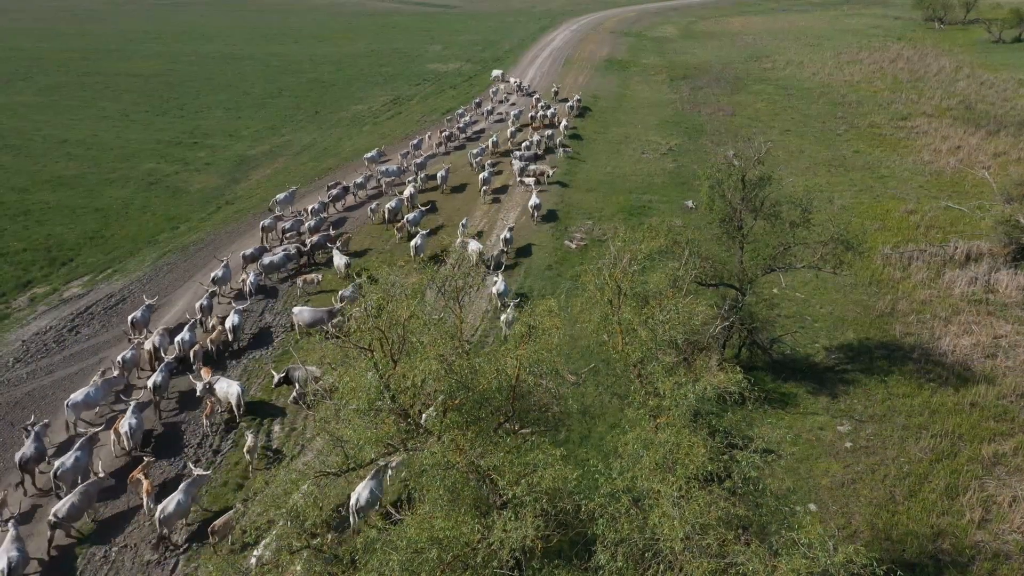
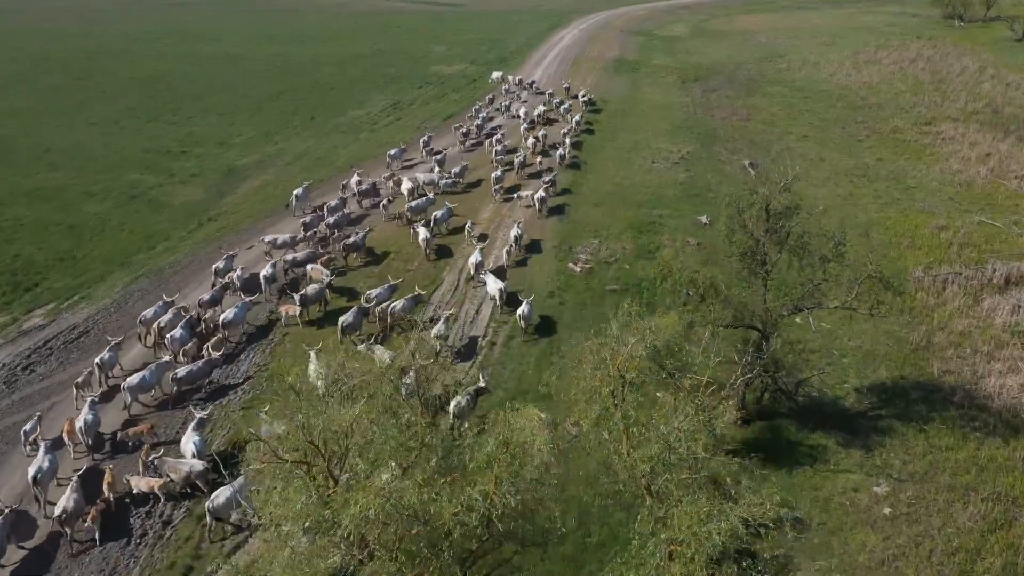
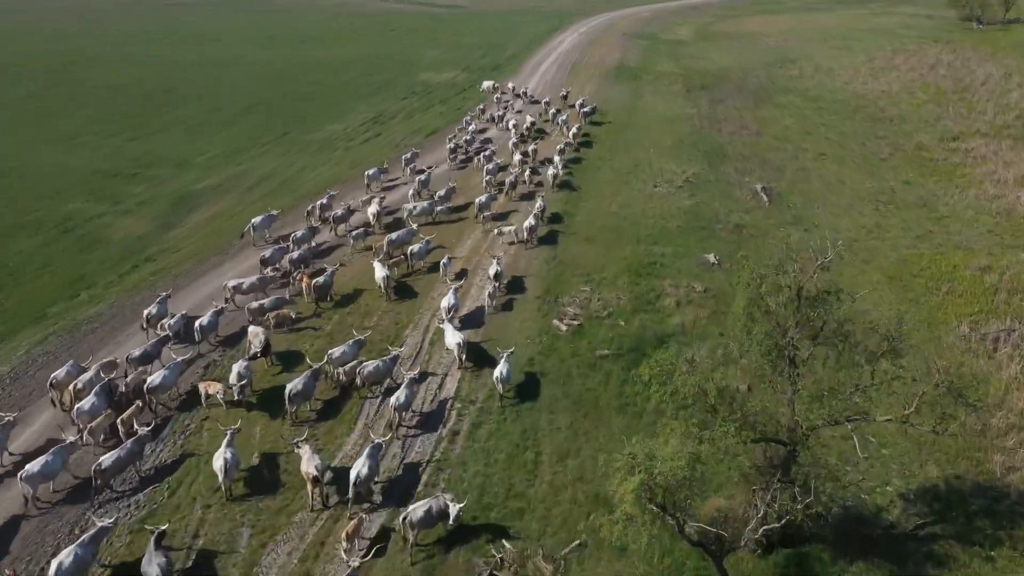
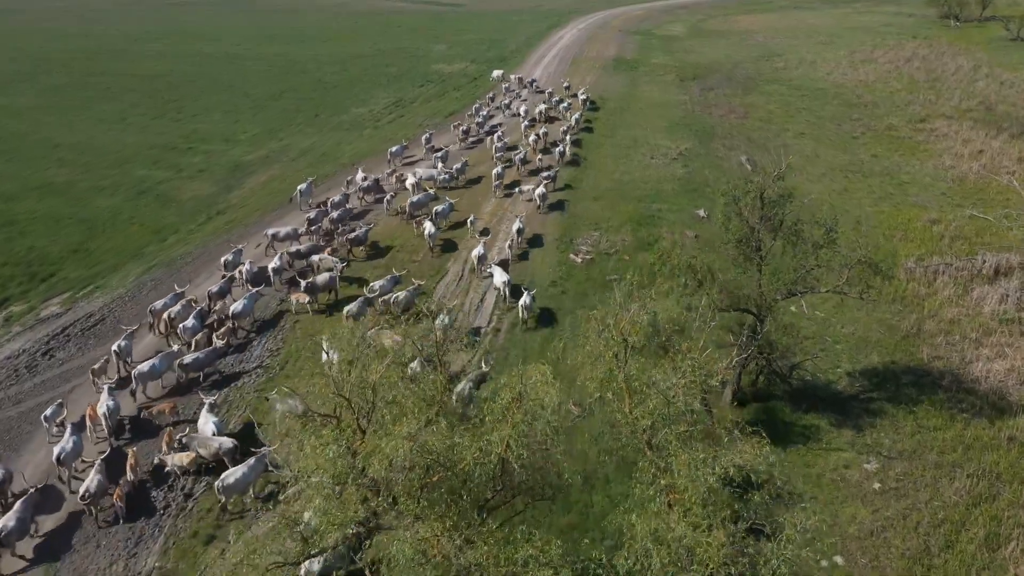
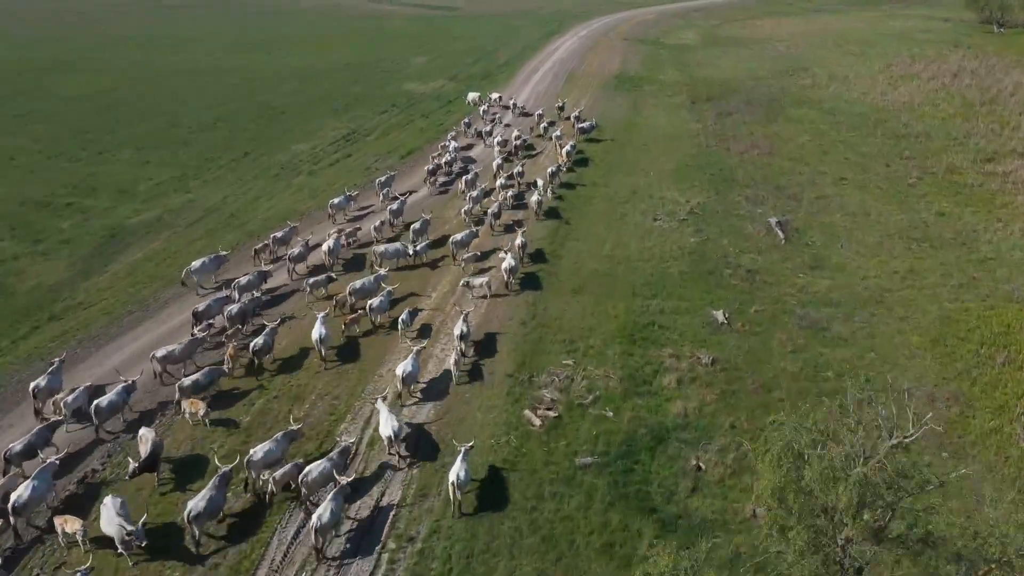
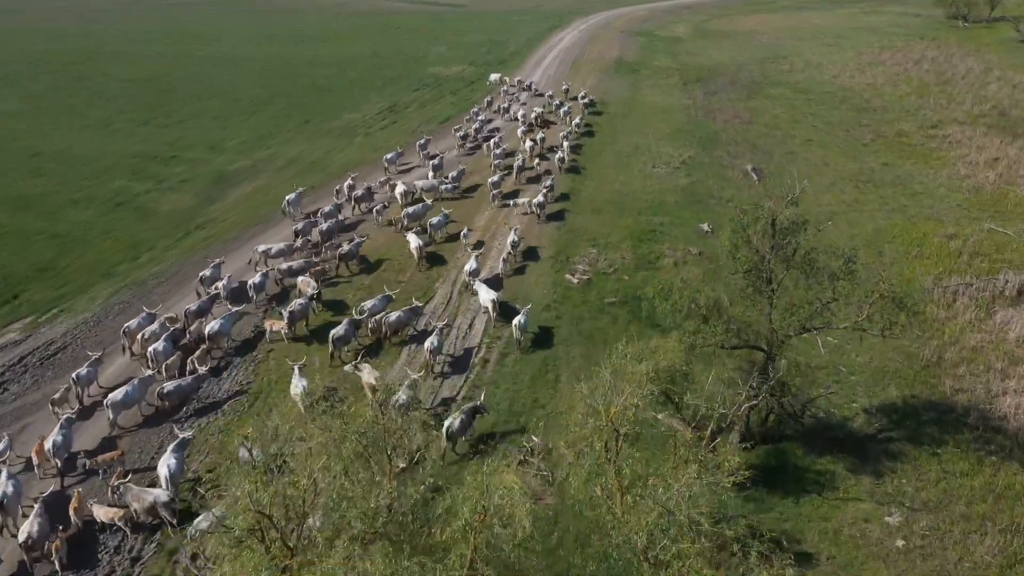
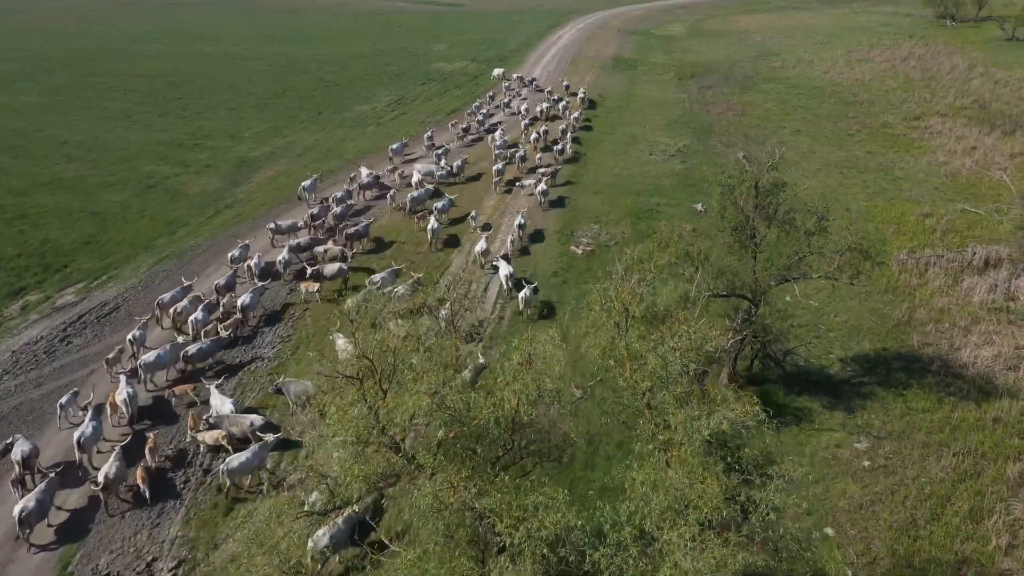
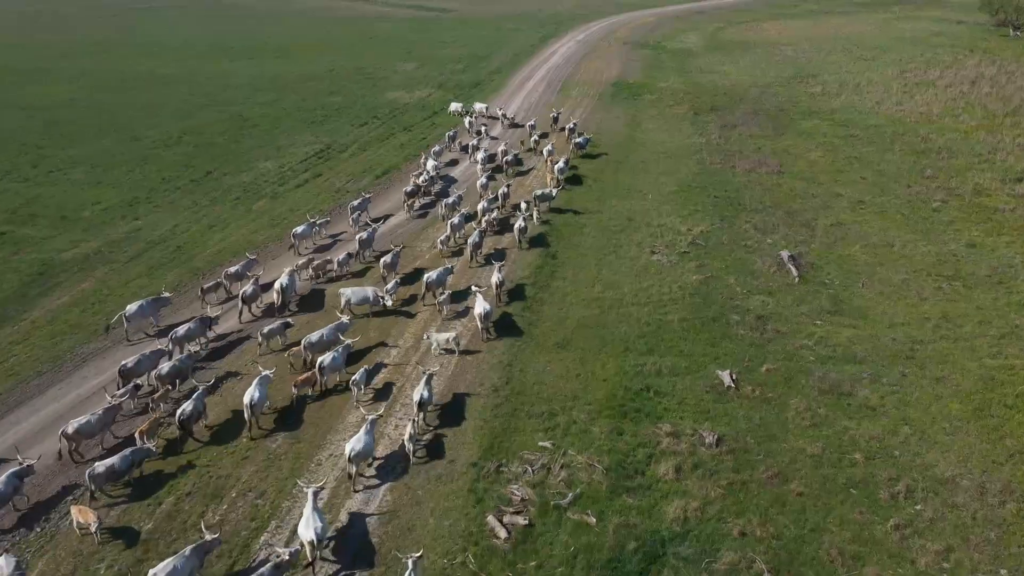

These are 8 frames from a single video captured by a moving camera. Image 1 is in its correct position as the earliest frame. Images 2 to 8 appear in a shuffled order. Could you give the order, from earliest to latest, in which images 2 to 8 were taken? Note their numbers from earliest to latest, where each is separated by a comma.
7, 4, 2, 6, 3, 5, 8
